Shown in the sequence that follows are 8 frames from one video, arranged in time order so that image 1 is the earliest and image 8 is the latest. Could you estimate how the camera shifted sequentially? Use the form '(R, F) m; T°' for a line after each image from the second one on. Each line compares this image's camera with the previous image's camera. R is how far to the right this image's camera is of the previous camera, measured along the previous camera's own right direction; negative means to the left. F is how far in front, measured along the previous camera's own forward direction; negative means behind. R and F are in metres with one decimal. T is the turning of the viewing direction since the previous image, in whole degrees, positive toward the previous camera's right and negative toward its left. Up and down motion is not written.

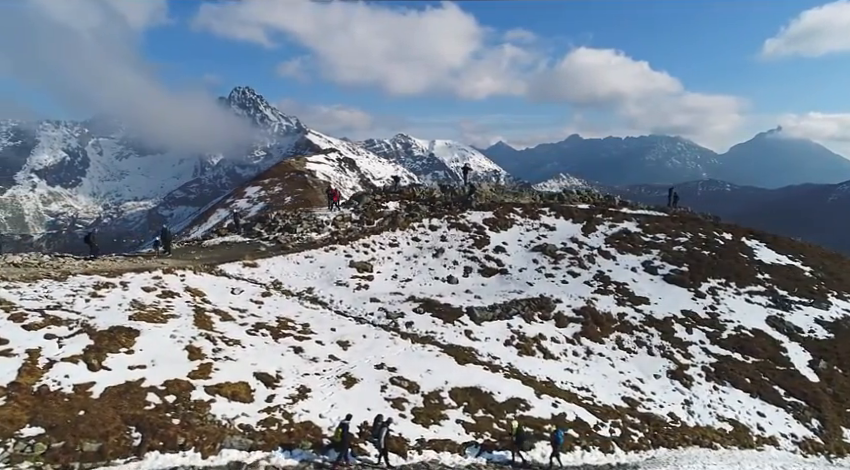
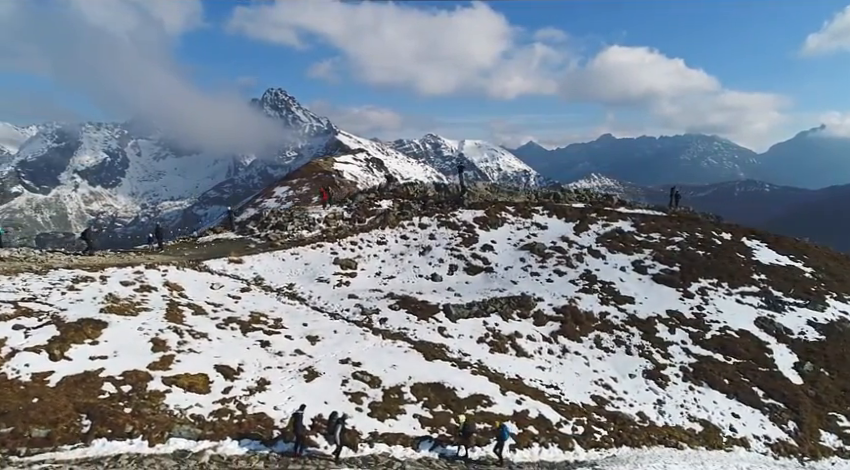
(+2.8, -0.1) m; -2°
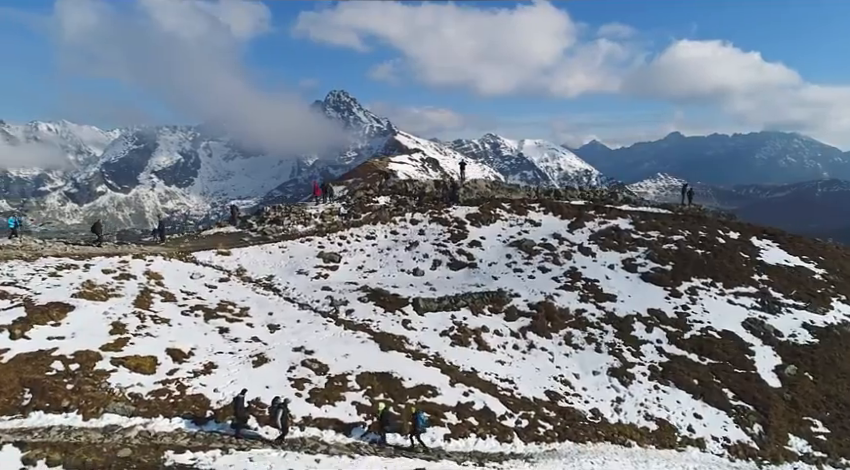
(+4.7, -0.2) m; -4°
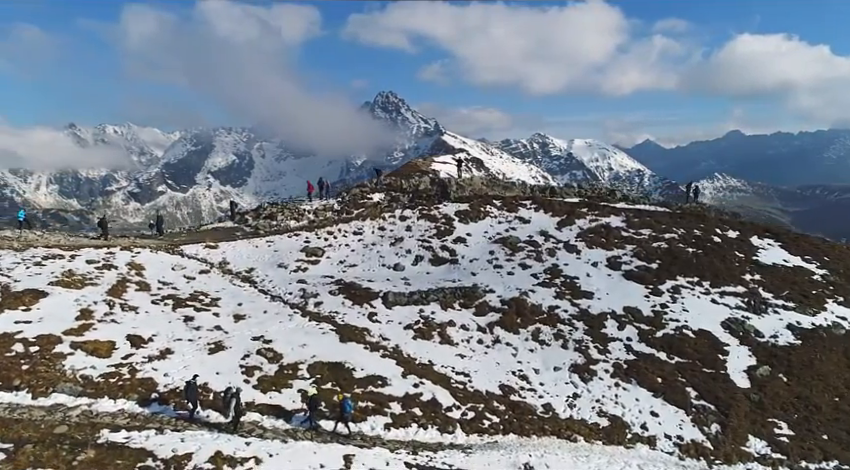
(+4.1, -0.3) m; -3°
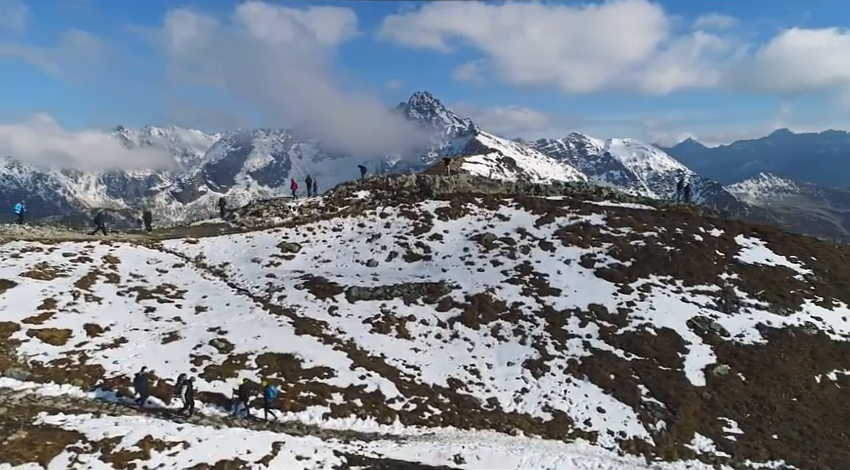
(+3.8, -0.4) m; -2°
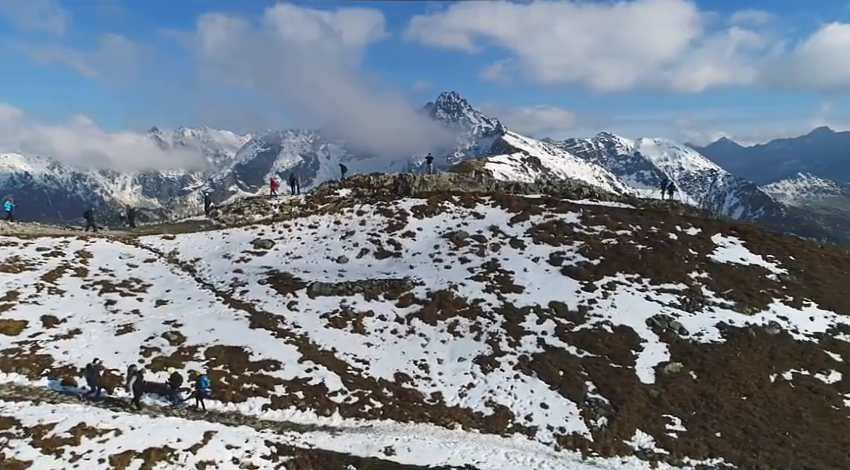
(+3.7, -0.4) m; -1°
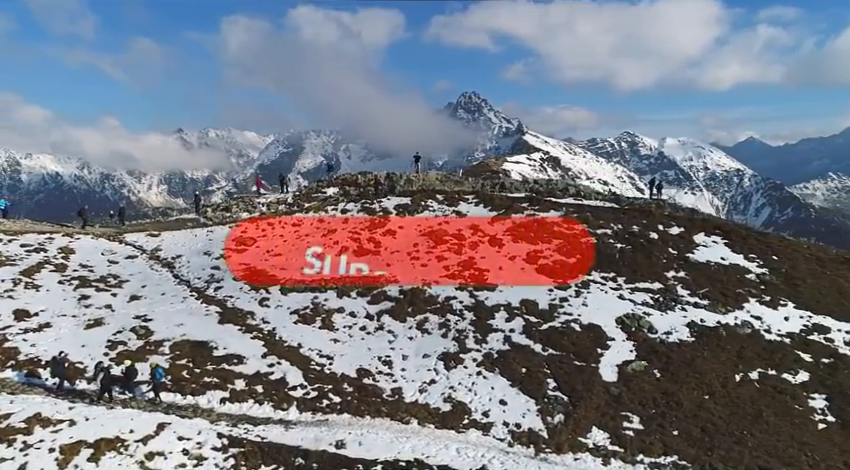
(+2.8, -0.4) m; -1°
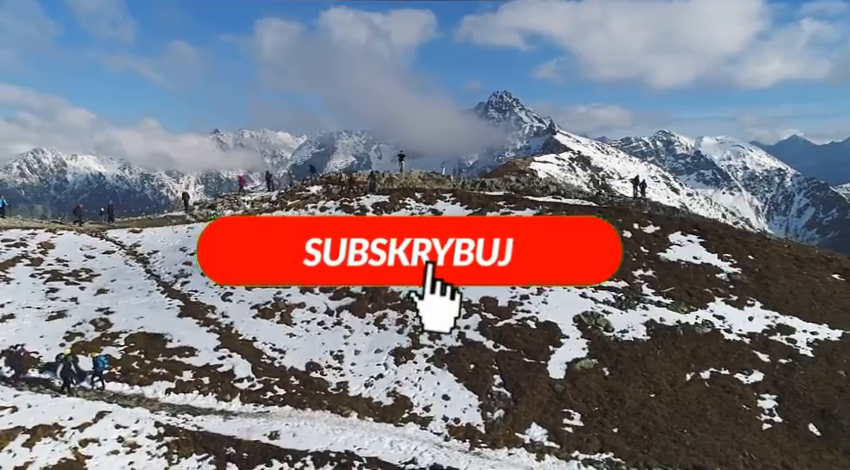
(+4.0, -0.5) m; -2°
